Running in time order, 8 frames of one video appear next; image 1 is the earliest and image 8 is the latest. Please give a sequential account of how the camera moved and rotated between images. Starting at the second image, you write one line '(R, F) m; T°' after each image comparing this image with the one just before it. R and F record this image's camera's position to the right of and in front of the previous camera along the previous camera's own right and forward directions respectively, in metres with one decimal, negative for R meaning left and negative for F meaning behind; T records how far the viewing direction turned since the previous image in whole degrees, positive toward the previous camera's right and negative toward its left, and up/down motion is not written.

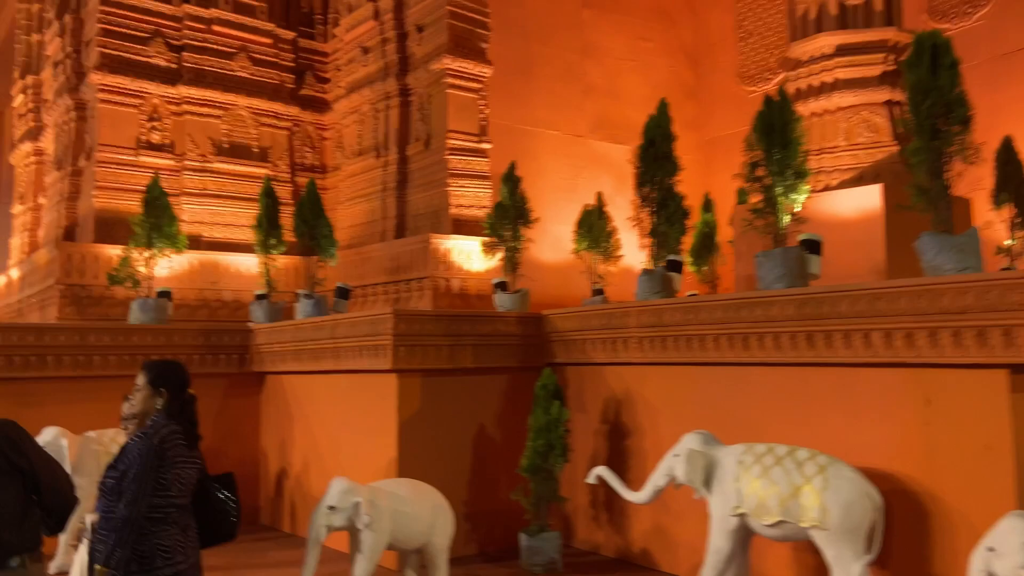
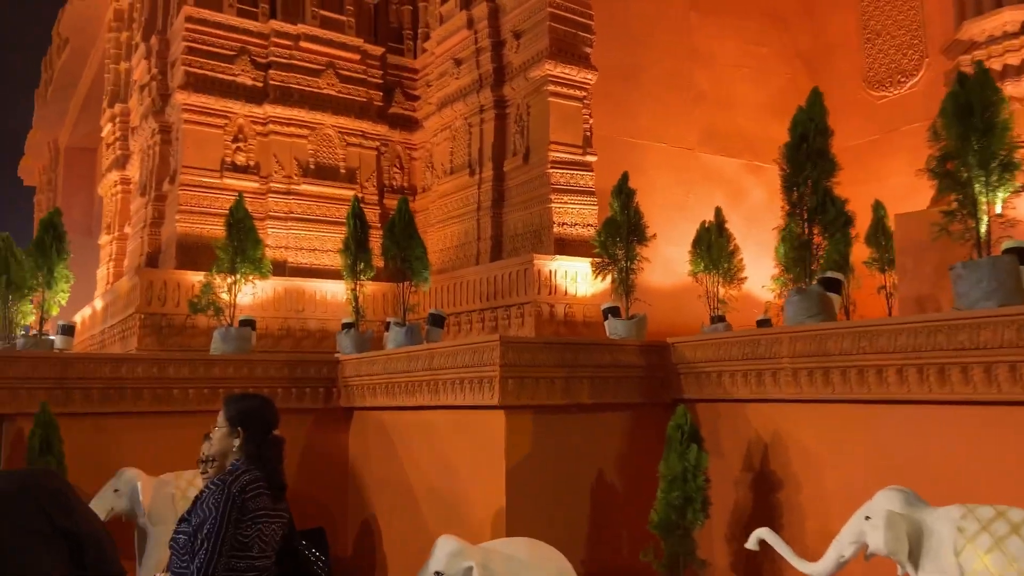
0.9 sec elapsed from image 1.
(-0.3, +0.6) m; -5°
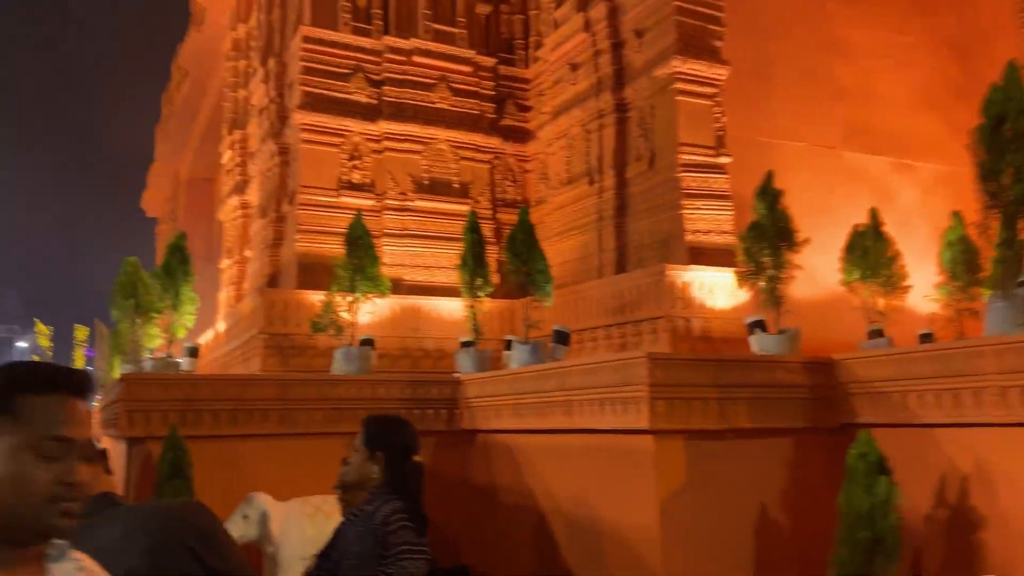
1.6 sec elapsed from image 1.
(-0.3, +0.3) m; -7°
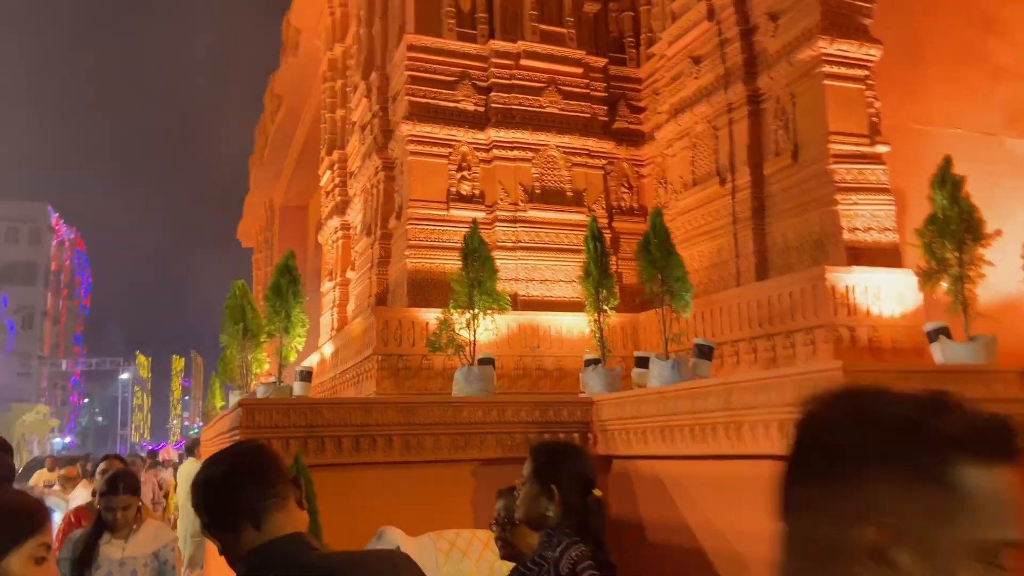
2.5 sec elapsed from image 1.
(-0.4, +0.4) m; -6°
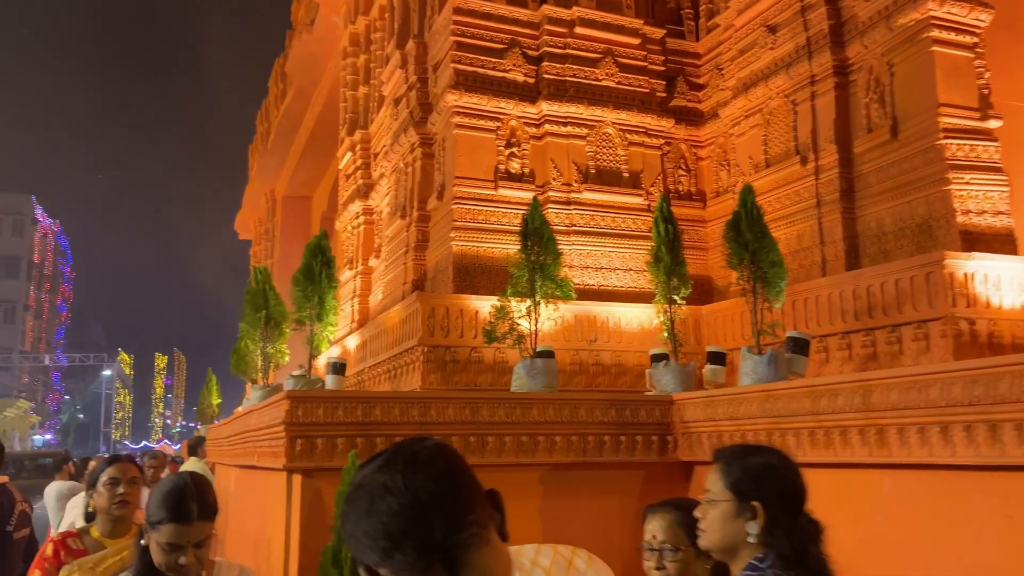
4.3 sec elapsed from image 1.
(-0.5, +0.5) m; +1°
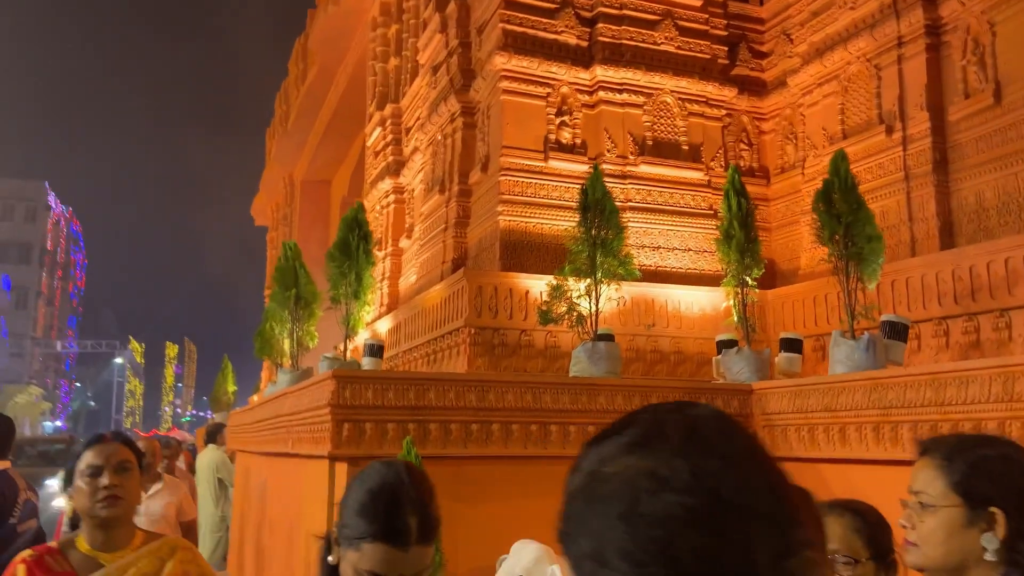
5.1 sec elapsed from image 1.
(-0.3, +0.4) m; -1°
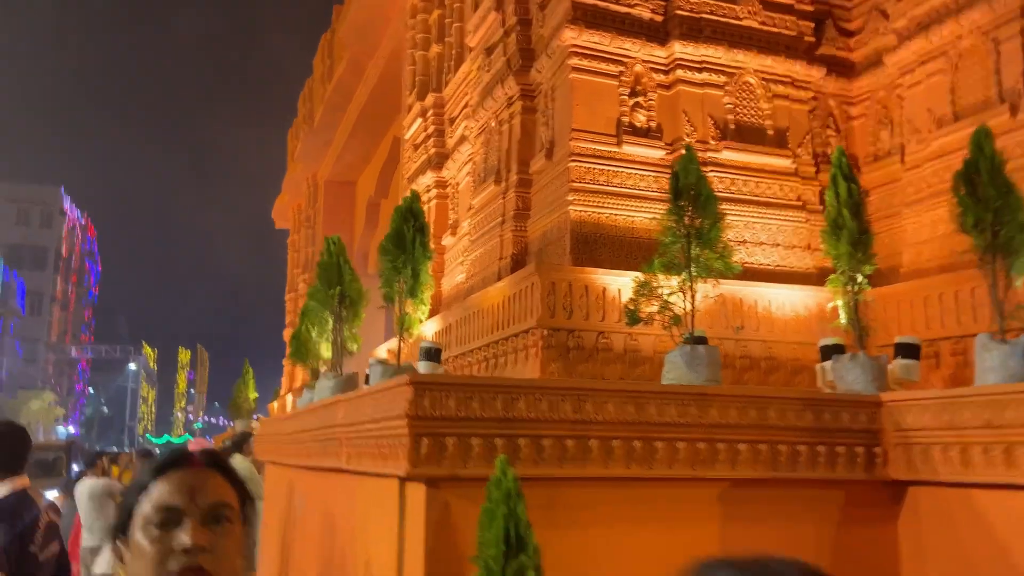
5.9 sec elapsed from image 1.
(-0.4, +0.5) m; -1°
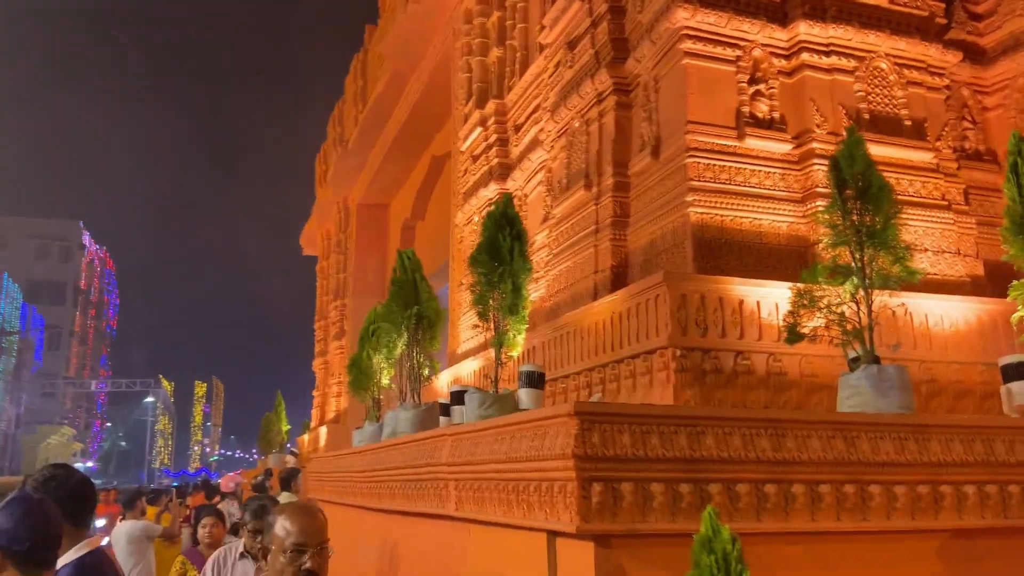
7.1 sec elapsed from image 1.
(-0.5, +0.6) m; -1°
